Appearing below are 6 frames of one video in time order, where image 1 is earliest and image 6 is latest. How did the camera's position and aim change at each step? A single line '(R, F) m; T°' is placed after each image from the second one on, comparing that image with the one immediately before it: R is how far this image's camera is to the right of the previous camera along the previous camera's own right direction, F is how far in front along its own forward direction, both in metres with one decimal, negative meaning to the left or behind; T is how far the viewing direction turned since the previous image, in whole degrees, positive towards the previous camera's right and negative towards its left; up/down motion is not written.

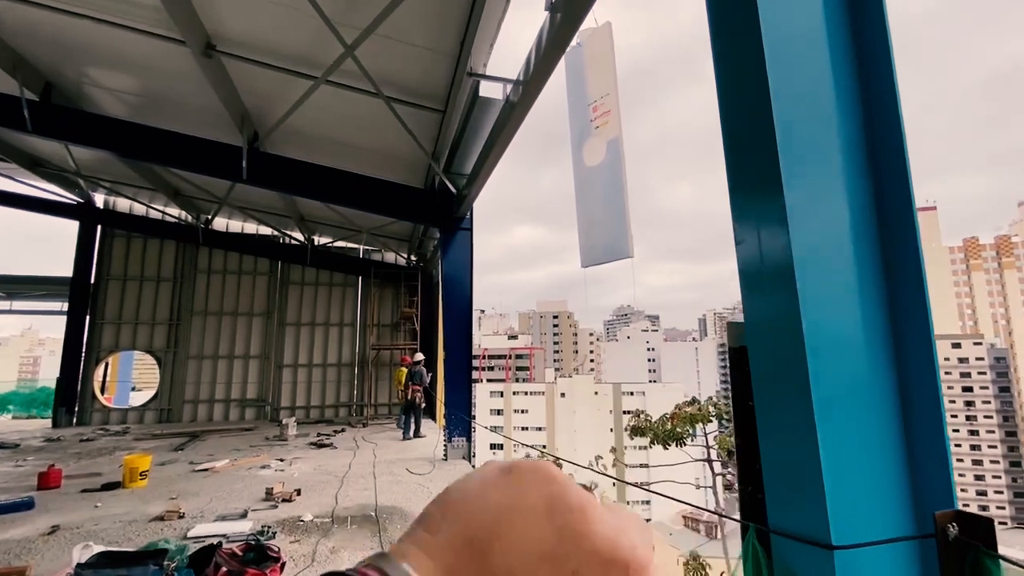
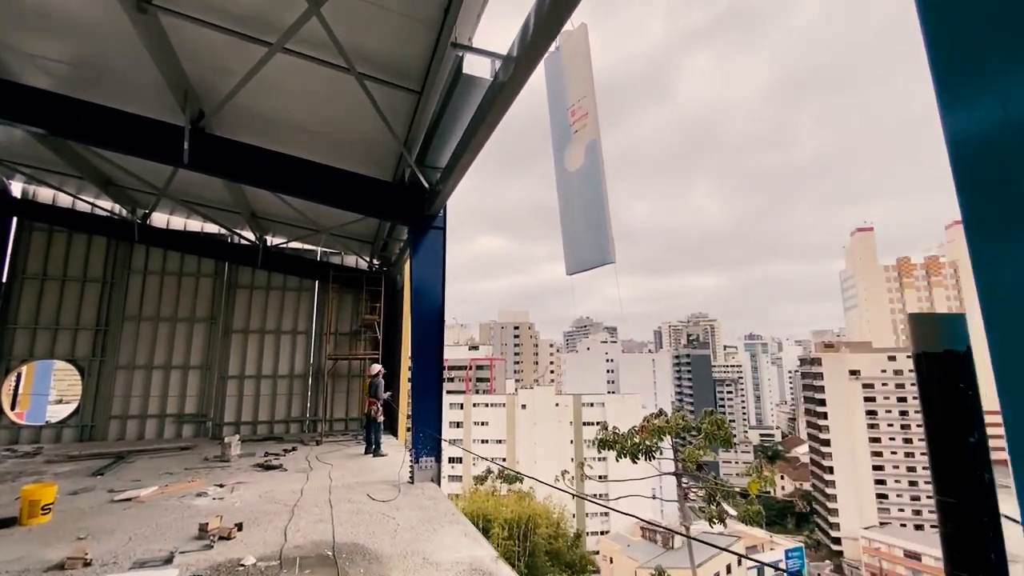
(-0.2, +0.4) m; +5°
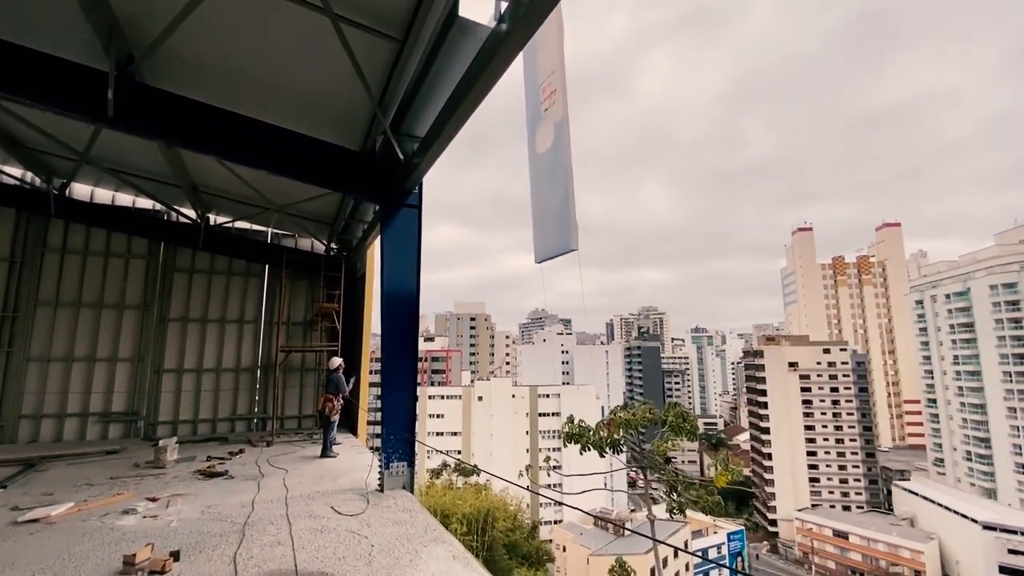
(-0.3, +0.5) m; +5°
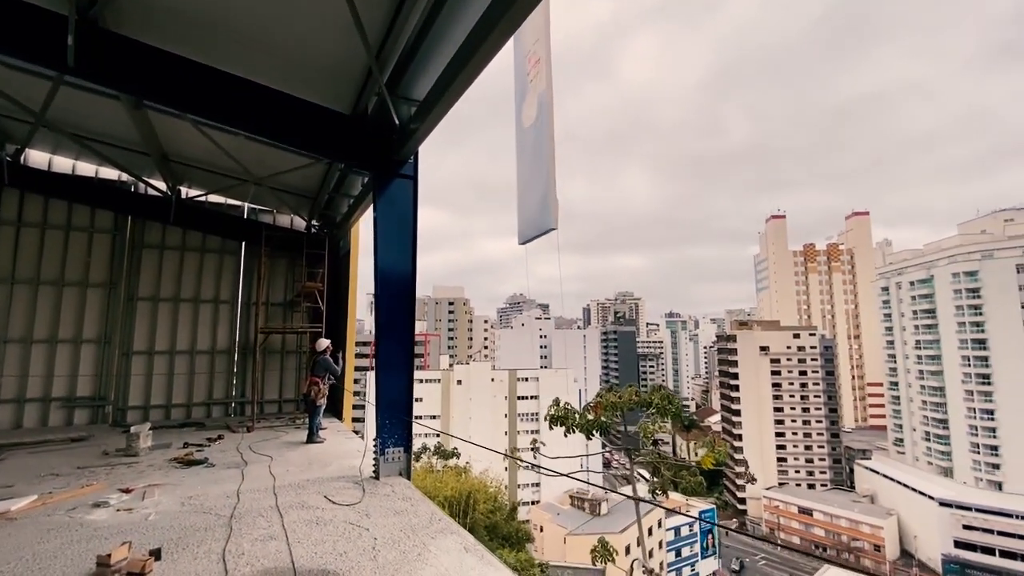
(-0.2, +0.3) m; +3°
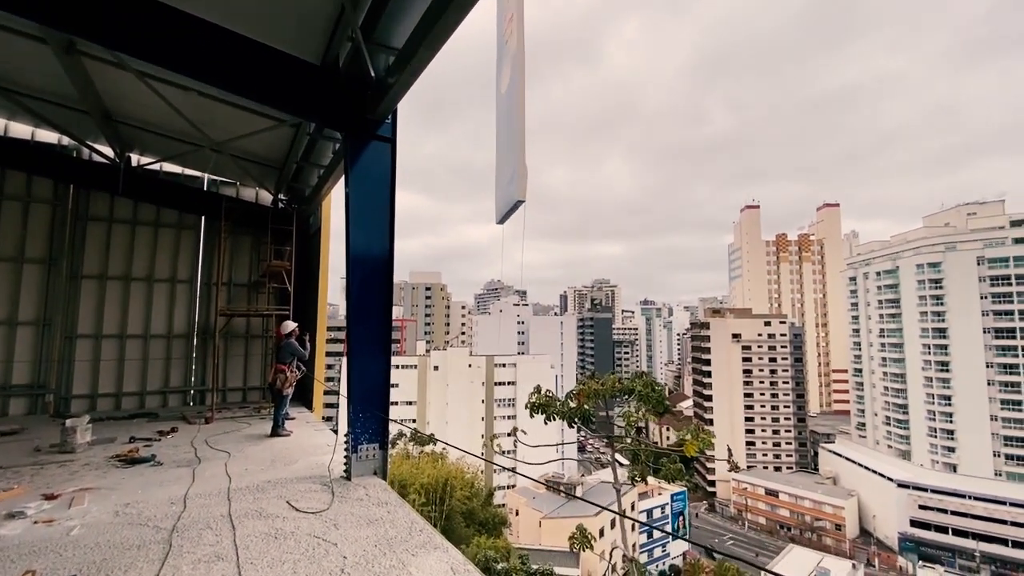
(-0.1, +0.5) m; +3°
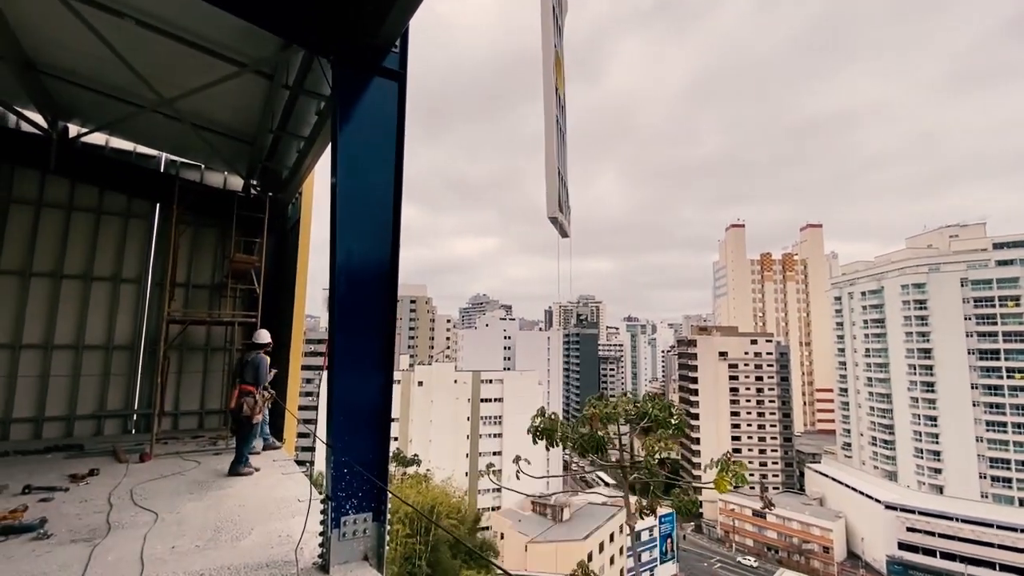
(-0.4, +1.2) m; +2°
